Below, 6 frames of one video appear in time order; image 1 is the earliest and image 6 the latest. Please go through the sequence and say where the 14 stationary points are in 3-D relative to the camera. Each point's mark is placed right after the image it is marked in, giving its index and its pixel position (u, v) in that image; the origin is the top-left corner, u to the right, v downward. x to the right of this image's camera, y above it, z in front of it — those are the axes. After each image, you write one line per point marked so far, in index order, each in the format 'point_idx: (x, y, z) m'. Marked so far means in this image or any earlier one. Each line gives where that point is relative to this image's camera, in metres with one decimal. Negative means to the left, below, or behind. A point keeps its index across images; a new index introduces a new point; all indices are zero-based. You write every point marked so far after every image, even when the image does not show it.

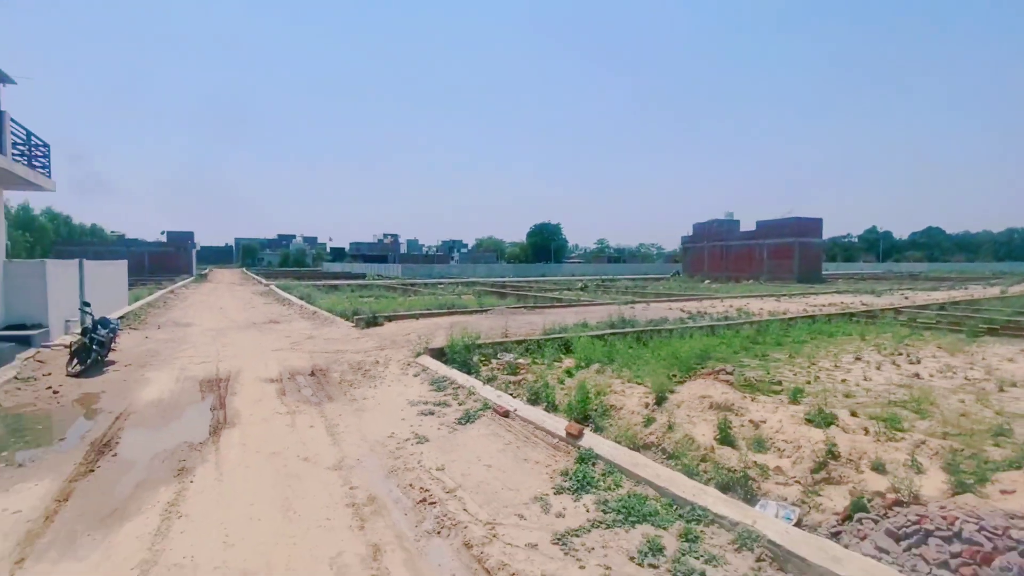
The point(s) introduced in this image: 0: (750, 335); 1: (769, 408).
0: (+6.0, -1.2, +13.0) m
1: (+3.0, -1.4, +6.0) m
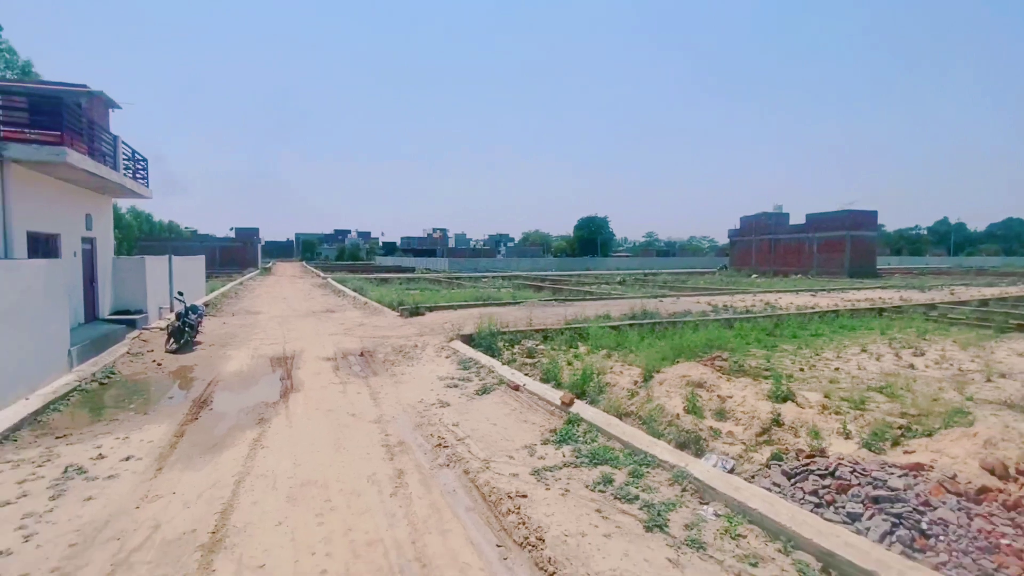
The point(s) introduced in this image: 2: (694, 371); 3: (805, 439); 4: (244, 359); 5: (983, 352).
0: (+6.8, -1.1, +13.7) m
1: (+3.1, -1.3, +6.9) m
2: (+2.7, -1.2, +7.5) m
3: (+3.1, -1.5, +5.4) m
4: (-5.5, -1.5, +10.5) m
5: (+10.0, -1.3, +10.9) m
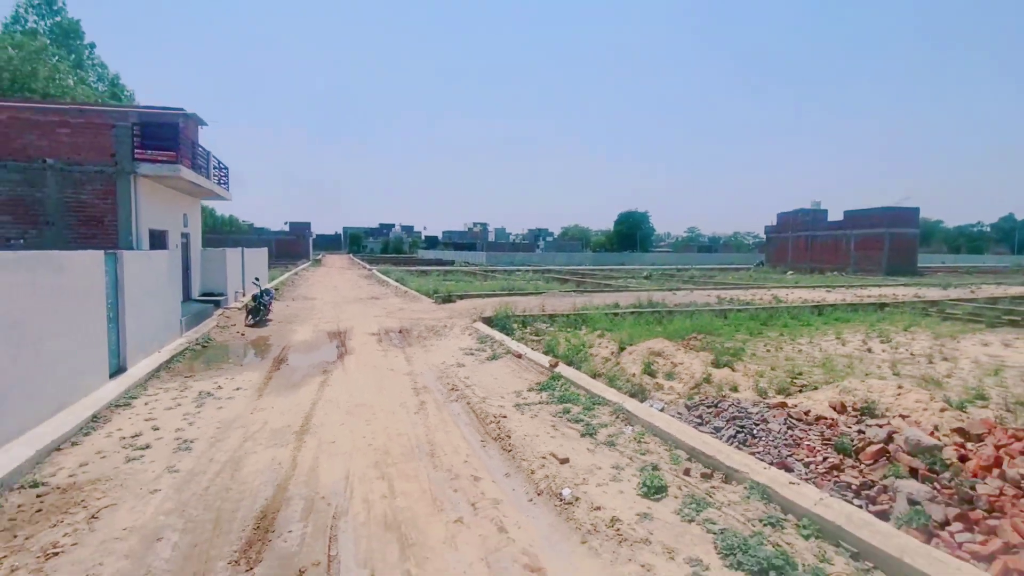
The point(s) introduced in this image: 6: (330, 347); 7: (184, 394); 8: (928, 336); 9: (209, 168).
0: (+7.3, -0.9, +15.1) m
1: (+3.1, -1.2, +8.7) m
2: (+2.7, -1.1, +9.3) m
3: (+3.0, -1.4, +7.2) m
4: (-5.2, -1.1, +13.0) m
5: (+10.3, -1.2, +12.1) m
6: (-4.0, -1.3, +11.3) m
7: (-4.8, -1.5, +7.5) m
8: (+10.5, -1.2, +12.9) m
9: (-8.7, +3.5, +14.8) m
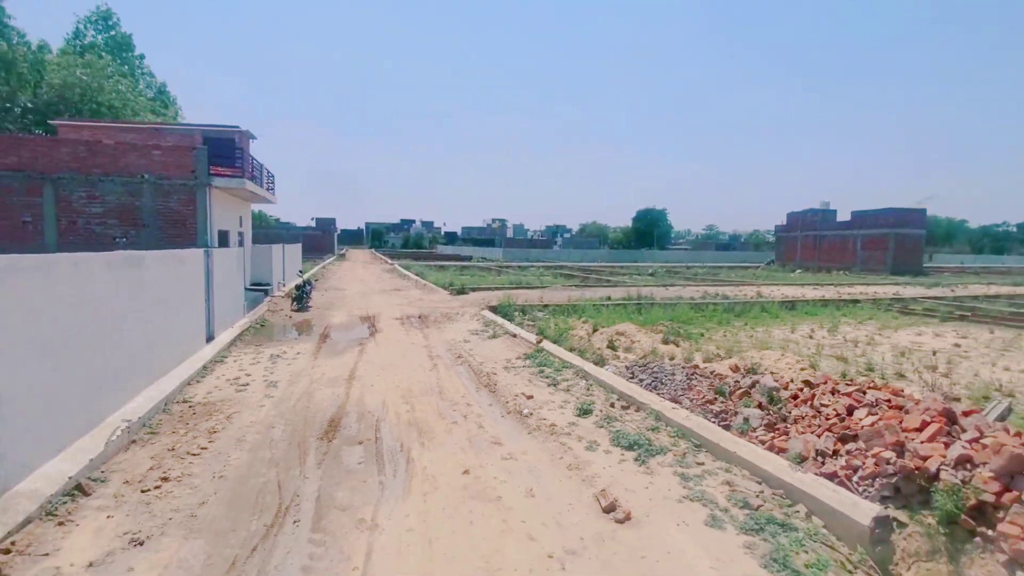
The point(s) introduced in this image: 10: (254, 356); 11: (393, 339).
0: (+7.4, -0.8, +17.2) m
1: (+3.0, -1.0, +11.0) m
2: (+2.6, -0.9, +11.6) m
3: (+2.8, -1.3, +9.5) m
4: (-5.2, -0.9, +15.6) m
5: (+10.3, -1.2, +14.1) m
6: (-4.0, -1.1, +13.8) m
7: (-4.9, -1.3, +10.0) m
8: (+10.6, -1.1, +14.9) m
9: (-8.6, +3.8, +17.4) m
10: (-5.0, -1.3, +10.0) m
11: (-2.8, -1.2, +12.0) m
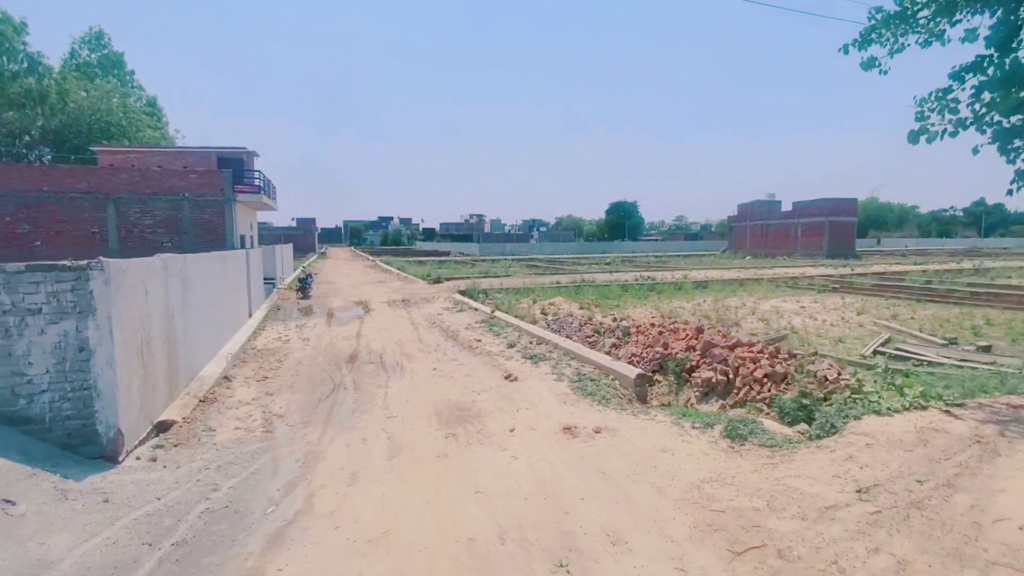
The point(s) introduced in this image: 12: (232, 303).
0: (+6.0, 0.0, +21.5) m
1: (+1.8, -0.5, +15.1) m
2: (+1.4, -0.4, +15.7) m
3: (+1.7, -0.8, +13.6) m
4: (-6.5, -0.5, +19.4) m
5: (+9.0, -0.4, +18.5) m
6: (-5.3, -0.7, +17.7) m
7: (-6.1, -1.0, +13.9) m
8: (+9.2, -0.3, +19.3) m
9: (-10.1, +4.1, +21.1) m
10: (-6.2, -1.0, +13.8) m
11: (-4.0, -0.8, +15.9) m
12: (-6.1, -0.3, +11.1) m
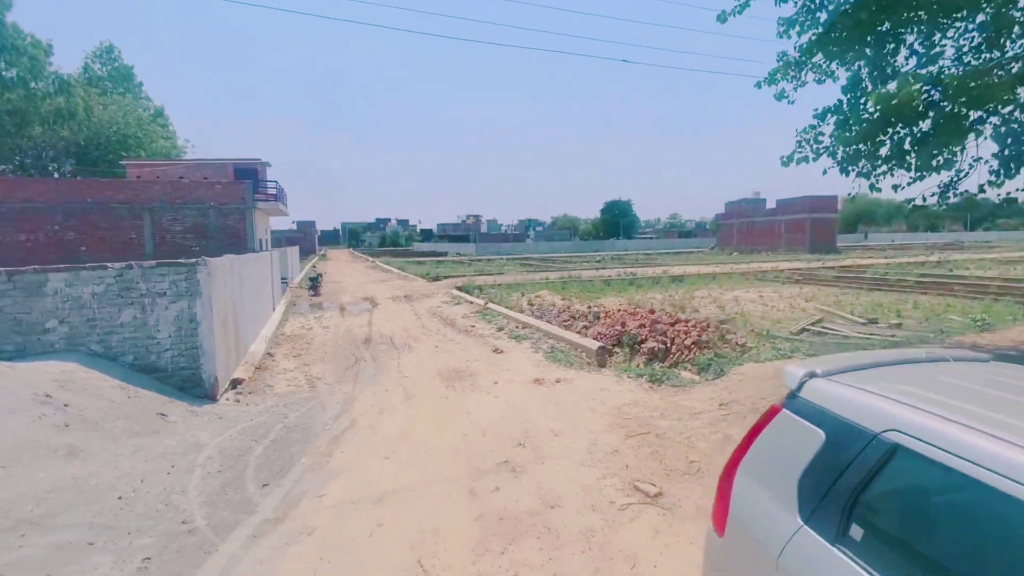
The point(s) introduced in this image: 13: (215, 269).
0: (+5.7, +0.2, +23.6) m
1: (+1.5, -0.3, +17.2) m
2: (+1.1, -0.2, +17.8) m
3: (+1.4, -0.5, +15.7) m
4: (-6.8, -0.4, +21.4) m
5: (+8.7, -0.1, +20.6) m
6: (-5.6, -0.6, +19.7) m
7: (-6.4, -0.9, +15.9) m
8: (+8.9, 0.0, +21.4) m
9: (-10.5, +4.1, +23.1) m
10: (-6.5, -0.9, +15.9) m
11: (-4.3, -0.7, +18.0) m
12: (-6.4, -0.2, +13.2) m
13: (-4.3, +0.3, +7.5) m
